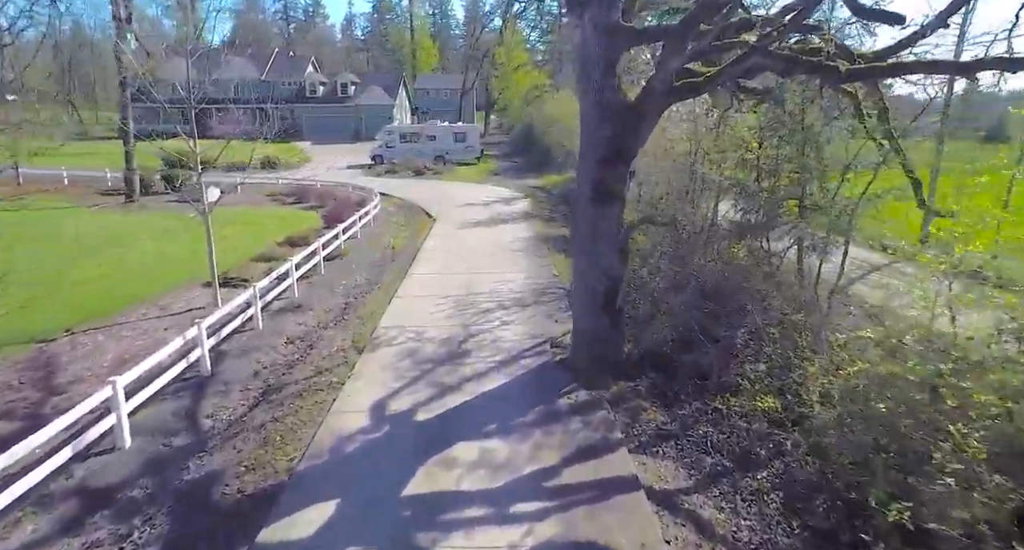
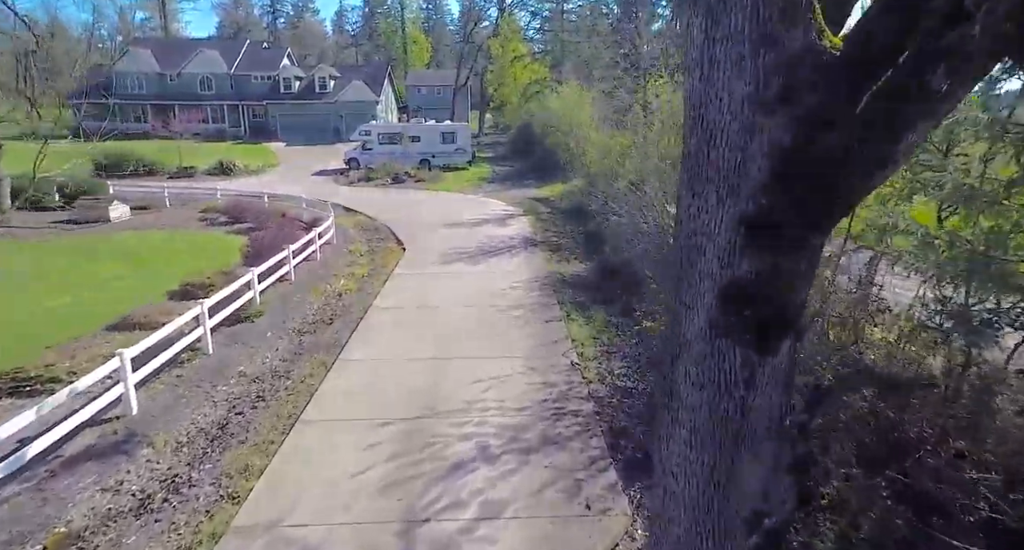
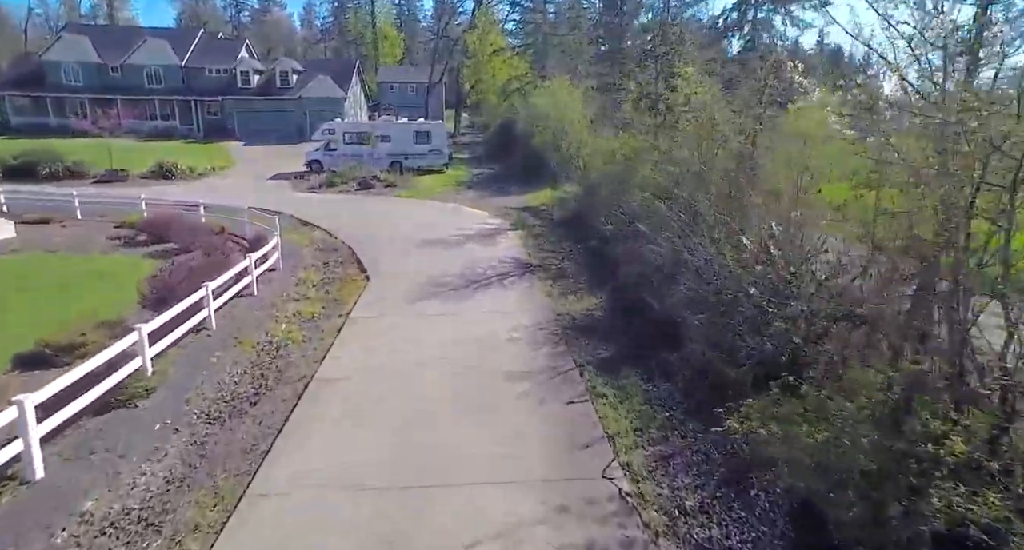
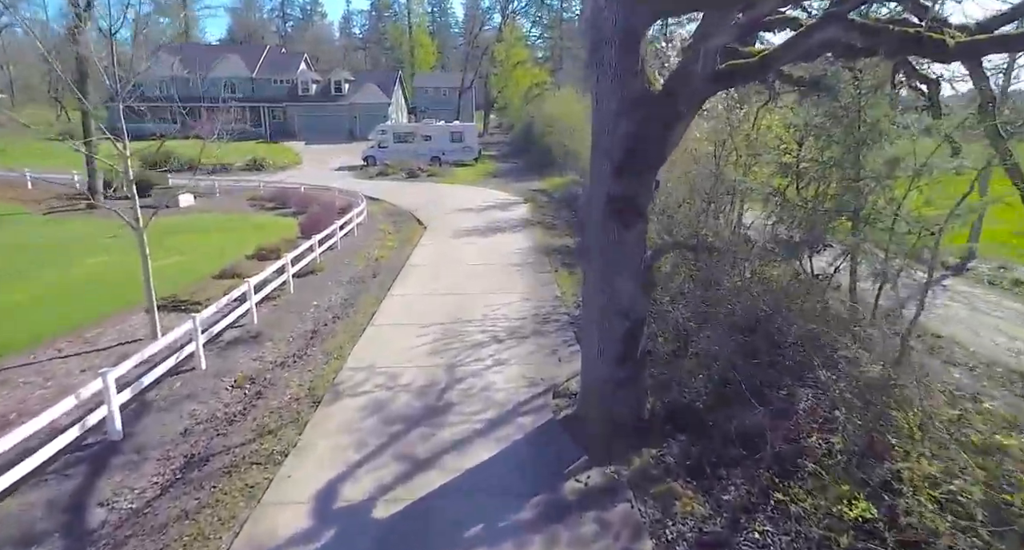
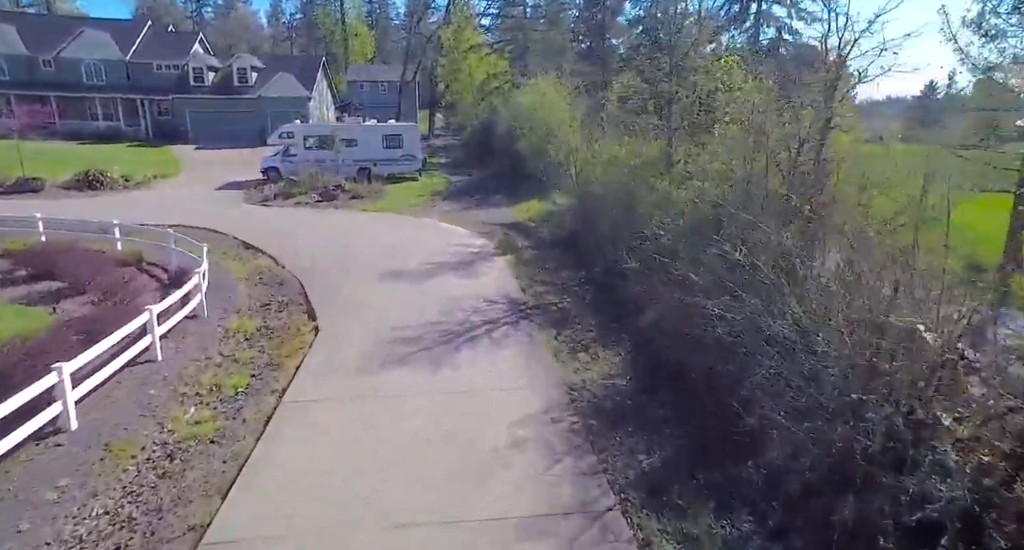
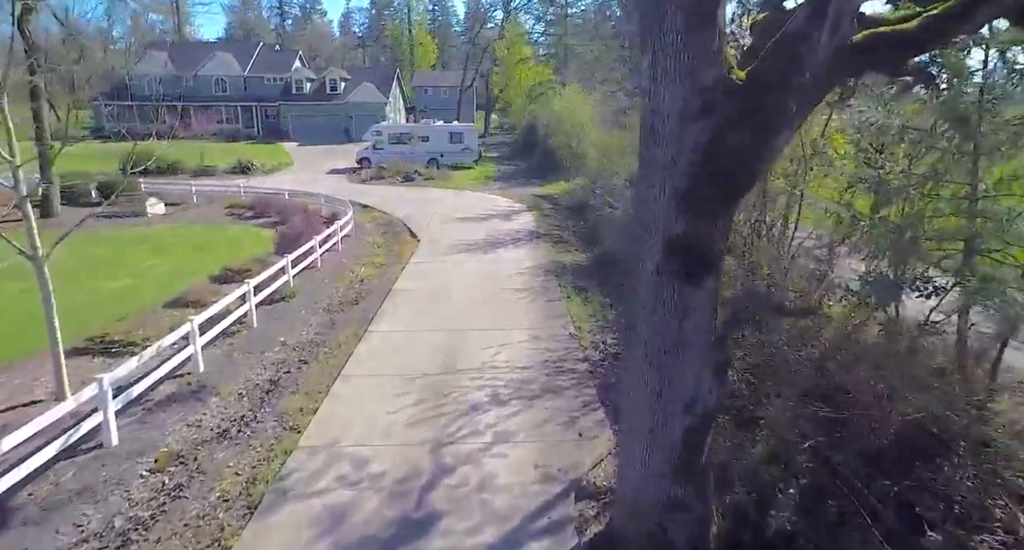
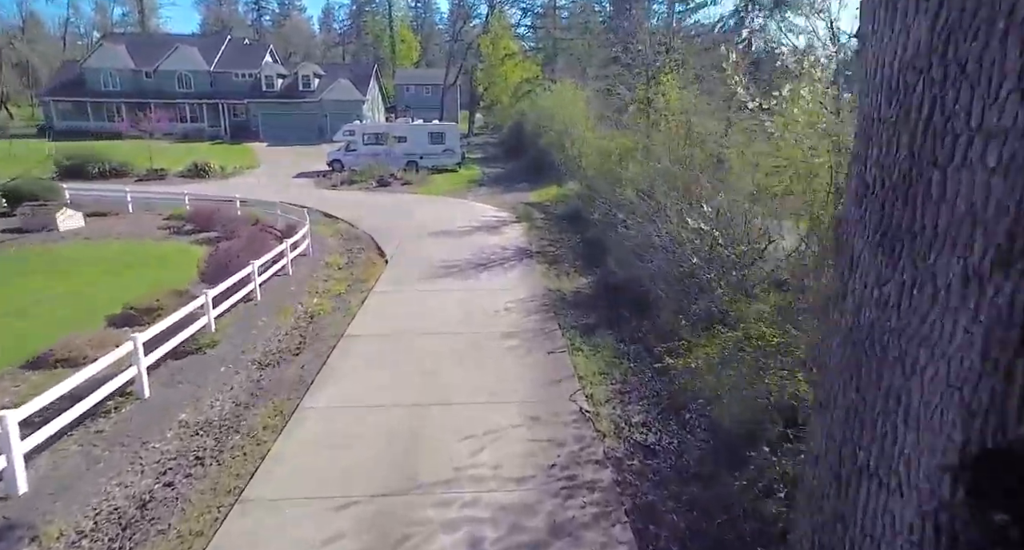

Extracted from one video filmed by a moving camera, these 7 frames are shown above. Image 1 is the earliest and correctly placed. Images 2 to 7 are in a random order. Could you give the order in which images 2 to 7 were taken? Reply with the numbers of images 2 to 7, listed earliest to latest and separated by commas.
4, 6, 2, 7, 3, 5
